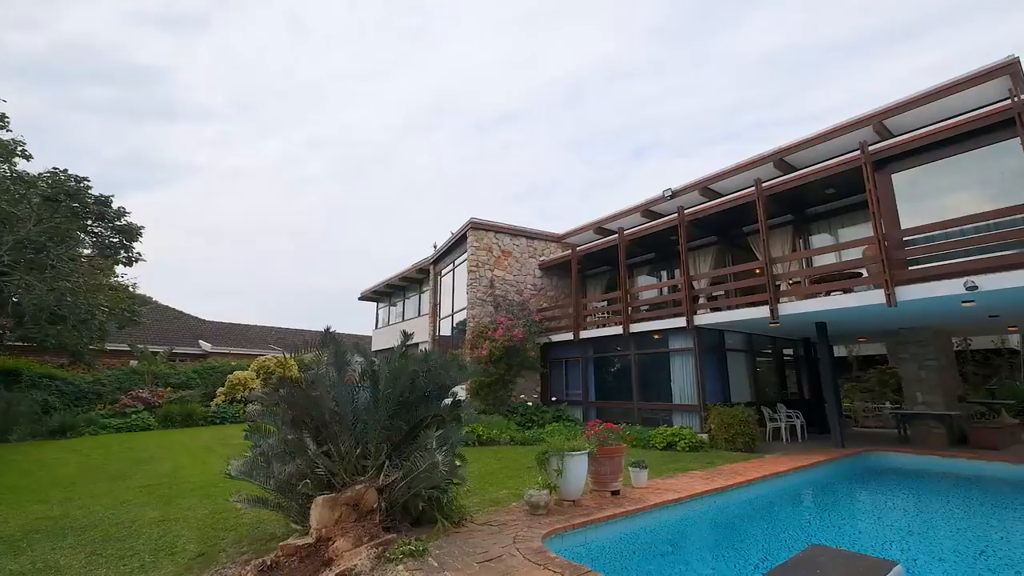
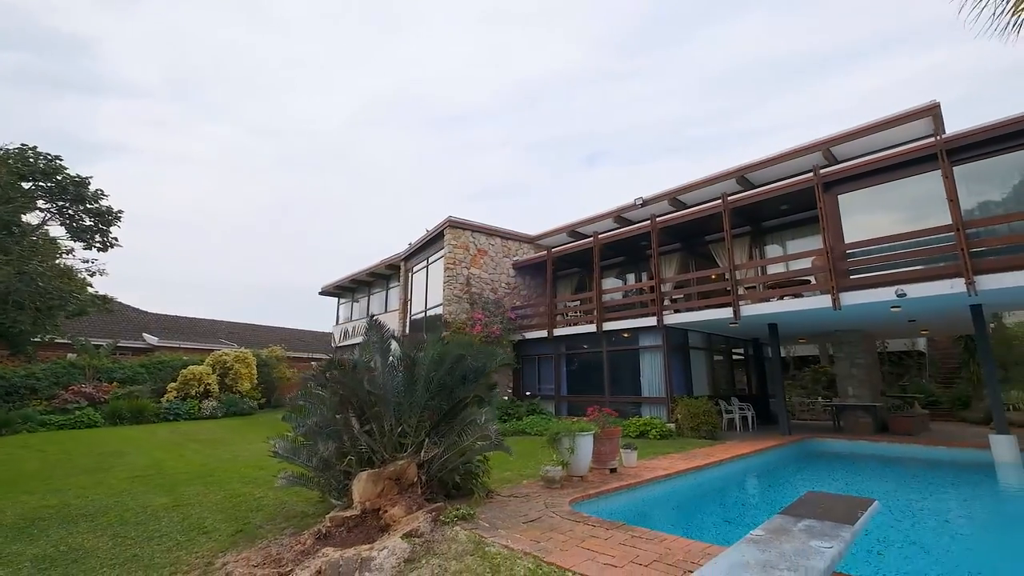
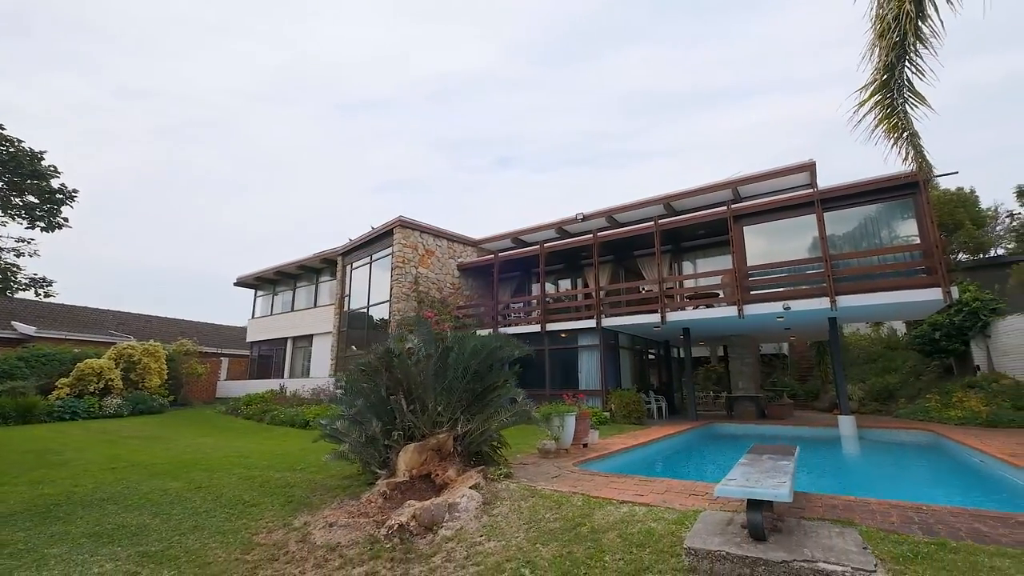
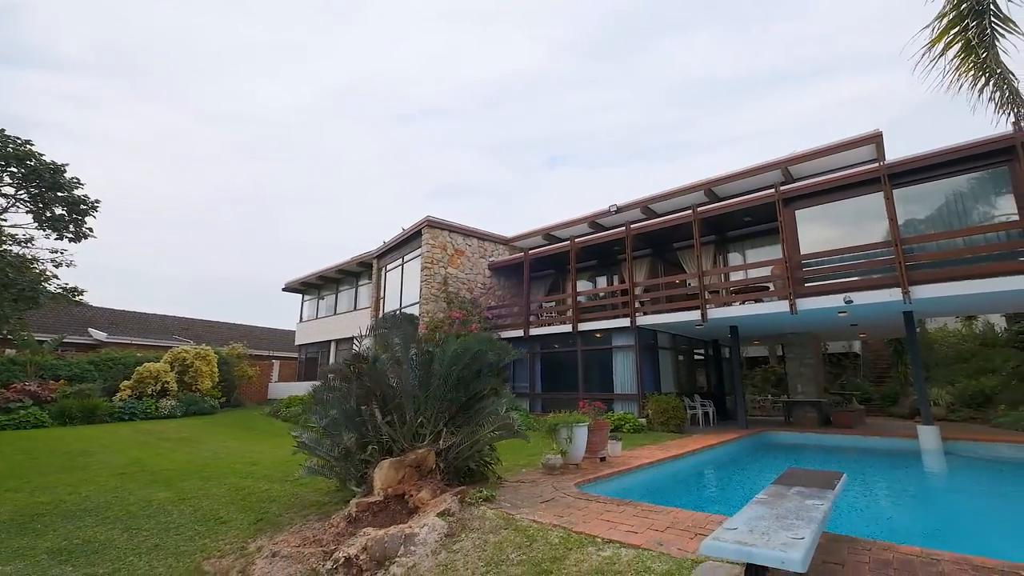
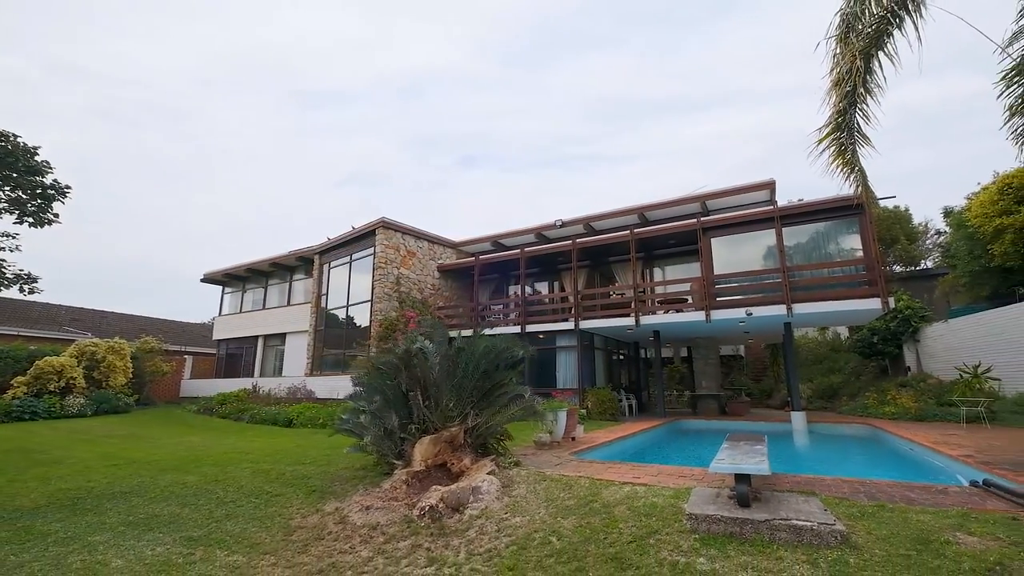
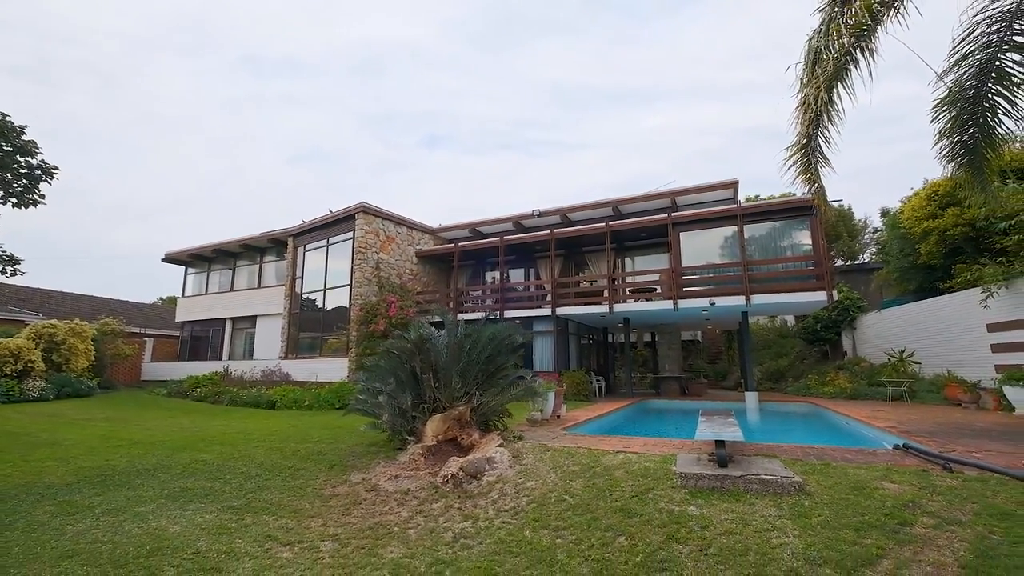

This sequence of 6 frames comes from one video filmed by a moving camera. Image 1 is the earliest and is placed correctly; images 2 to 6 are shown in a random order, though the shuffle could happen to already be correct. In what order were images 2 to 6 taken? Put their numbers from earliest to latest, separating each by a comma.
2, 4, 3, 5, 6
